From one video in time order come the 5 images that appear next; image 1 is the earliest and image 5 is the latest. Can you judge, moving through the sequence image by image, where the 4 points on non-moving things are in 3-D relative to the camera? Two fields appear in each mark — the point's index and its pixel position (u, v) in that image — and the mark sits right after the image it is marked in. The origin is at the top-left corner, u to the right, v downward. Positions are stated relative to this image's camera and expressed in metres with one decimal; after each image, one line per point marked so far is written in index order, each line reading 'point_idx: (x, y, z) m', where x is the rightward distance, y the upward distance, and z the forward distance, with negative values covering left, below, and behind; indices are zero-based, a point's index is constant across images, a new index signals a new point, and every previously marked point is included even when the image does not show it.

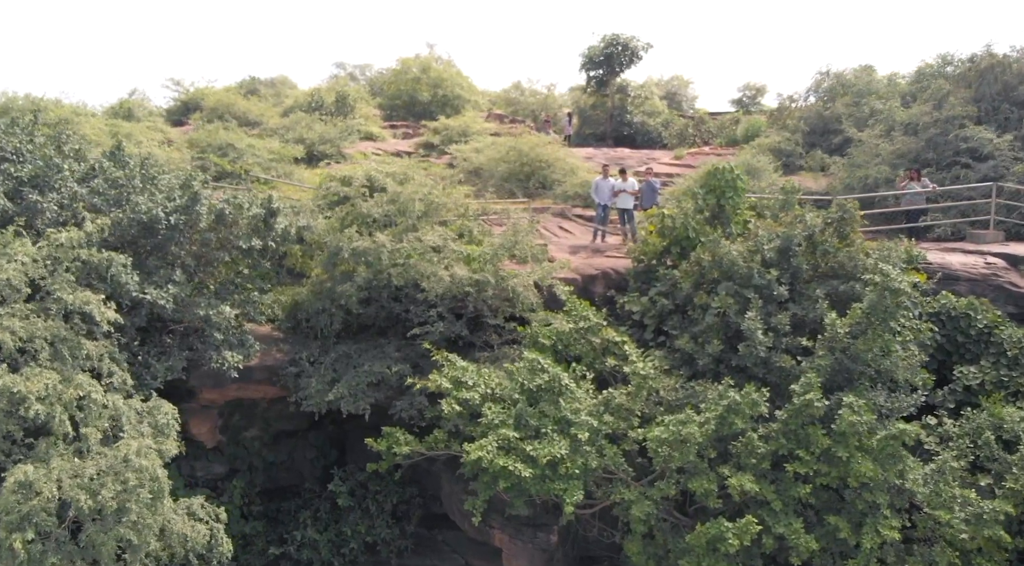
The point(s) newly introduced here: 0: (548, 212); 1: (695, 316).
0: (+0.7, +1.4, +18.2) m
1: (+2.3, -0.4, +11.9) m
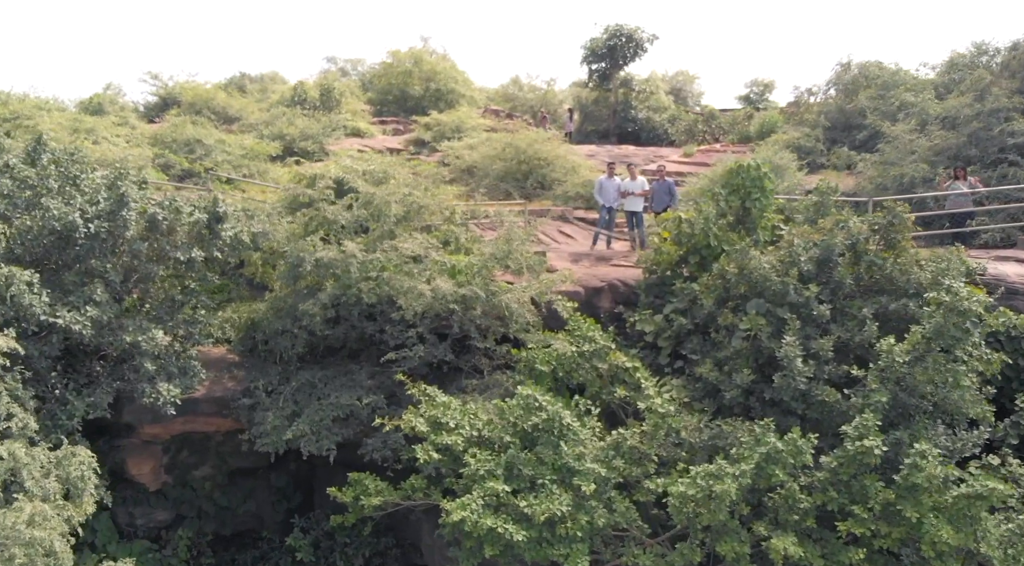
0: (+0.7, +1.2, +16.5) m
1: (+2.2, -0.6, +10.1) m
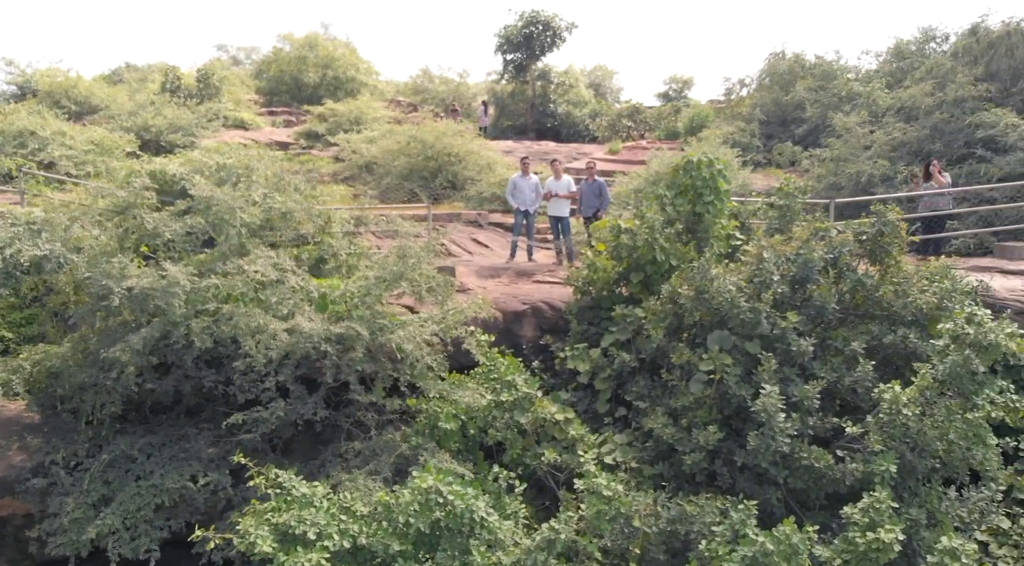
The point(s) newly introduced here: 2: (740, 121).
0: (-0.8, +1.0, +14.1) m
1: (+1.3, -0.8, +7.9) m
2: (+4.8, +3.5, +19.8) m
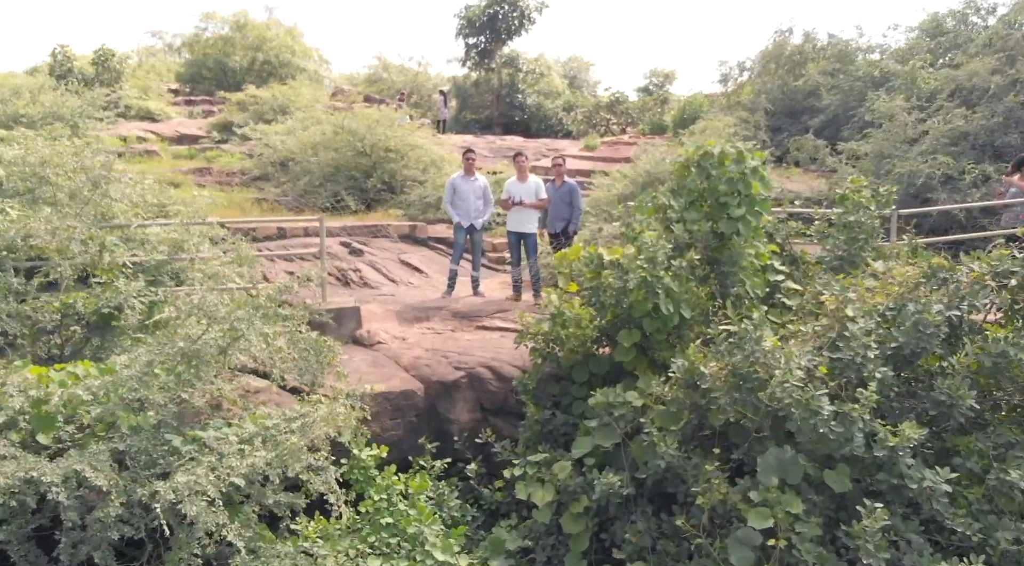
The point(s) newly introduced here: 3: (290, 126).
0: (-1.4, +0.6, +10.6) m
1: (+0.9, -1.2, +4.5) m
2: (+4.1, +3.1, +16.5) m
3: (-3.6, +2.6, +15.1) m
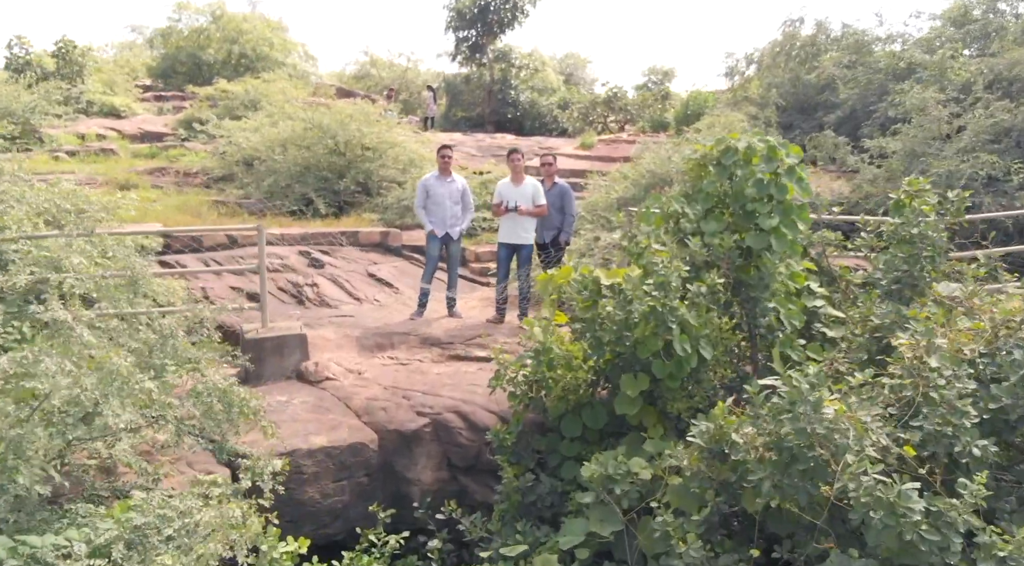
0: (-1.6, +0.4, +9.4) m
1: (+0.7, -1.4, +3.3) m
2: (+3.9, +2.9, +15.3) m
3: (-3.8, +2.4, +13.9) m
